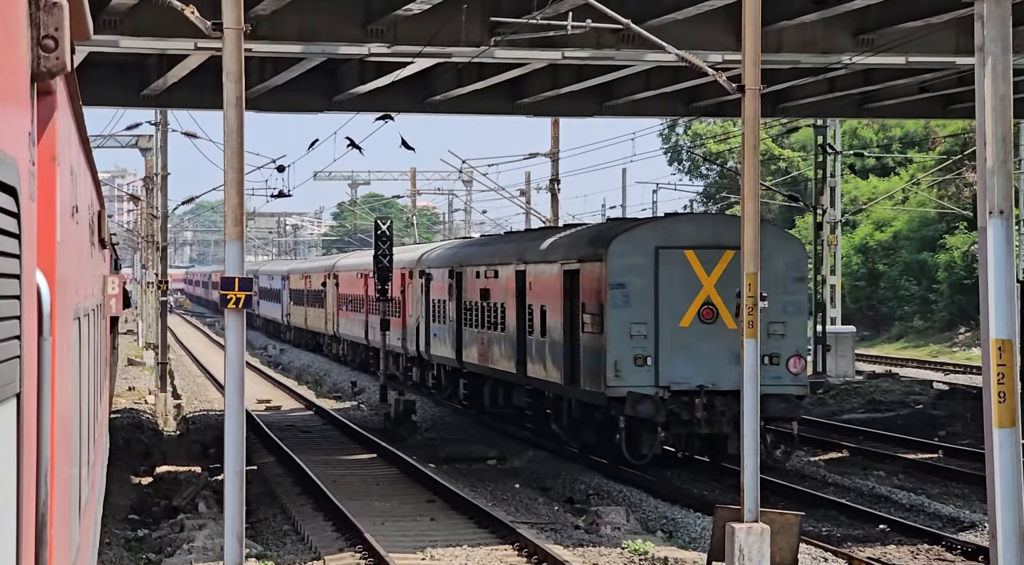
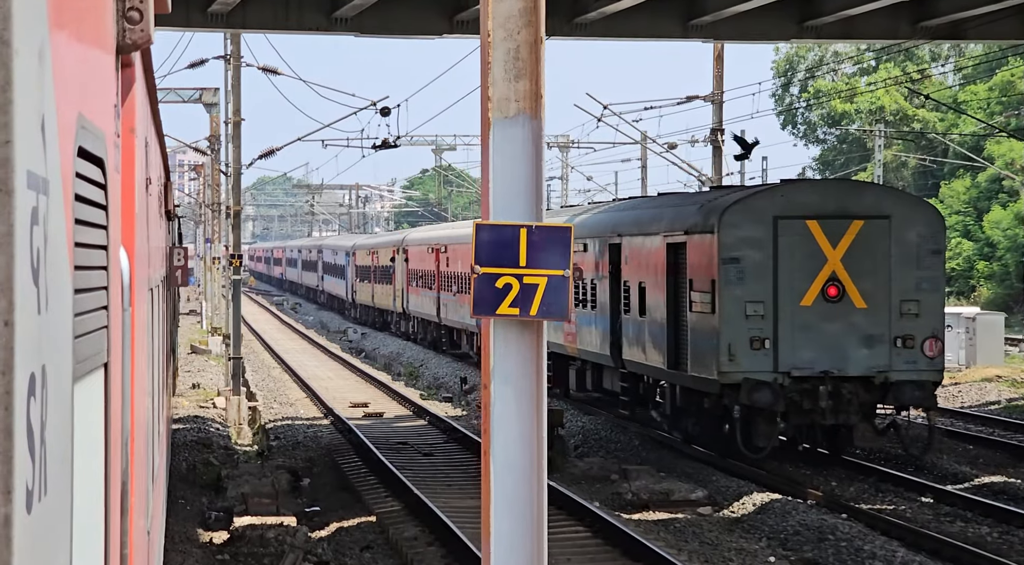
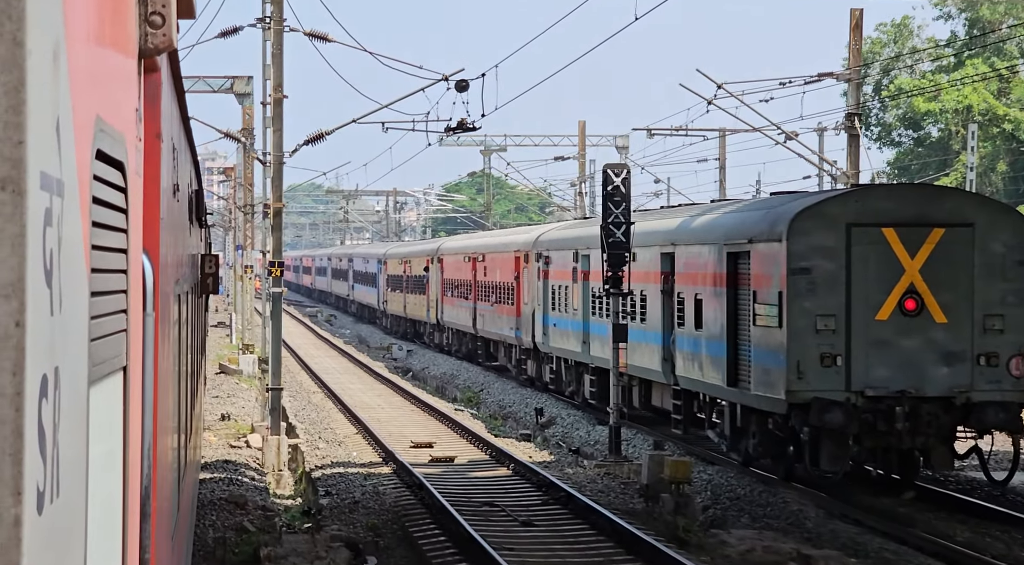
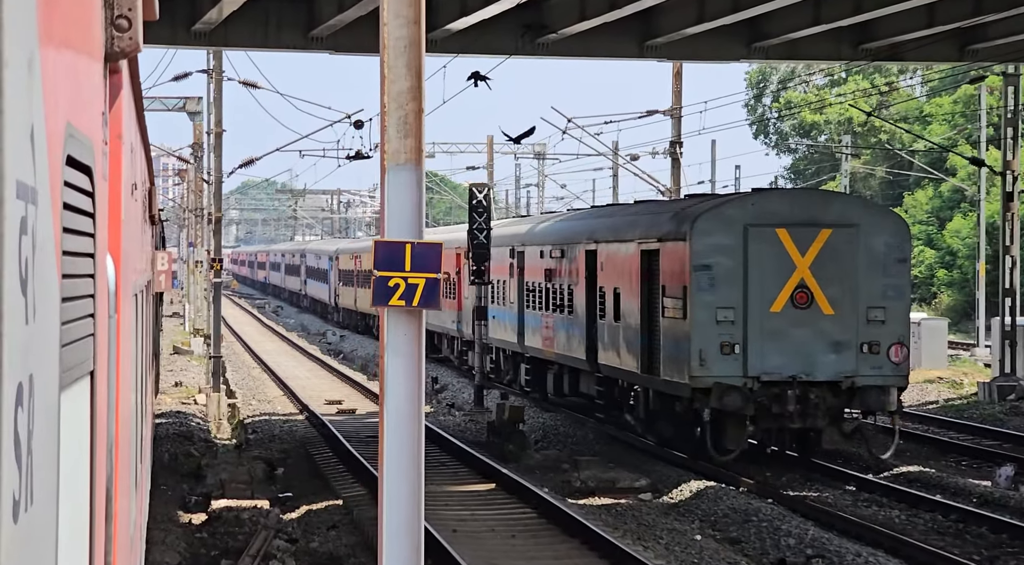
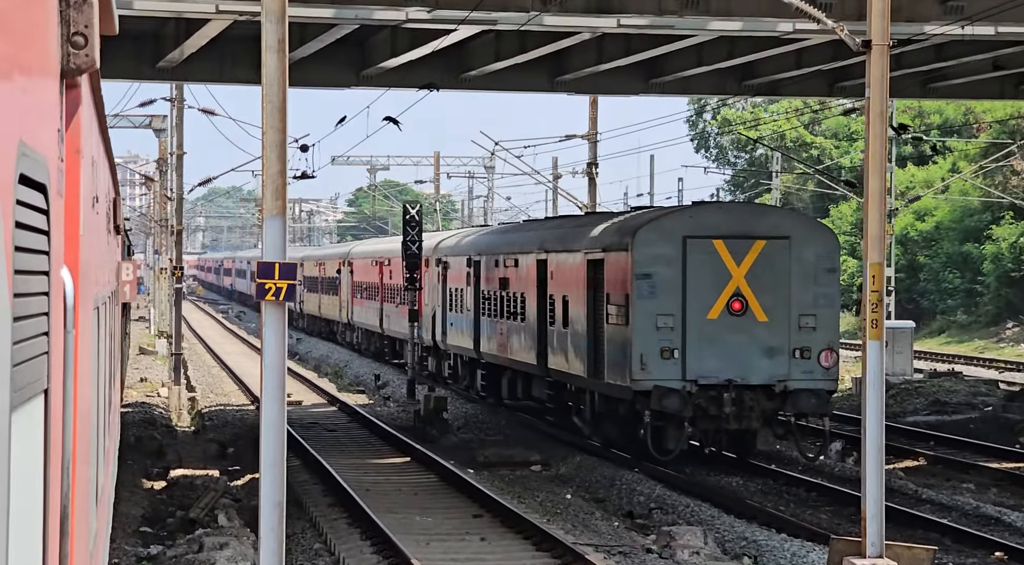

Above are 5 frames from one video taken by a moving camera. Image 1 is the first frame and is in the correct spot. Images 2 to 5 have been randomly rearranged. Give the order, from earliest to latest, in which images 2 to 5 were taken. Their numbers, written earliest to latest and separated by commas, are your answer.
5, 4, 2, 3
